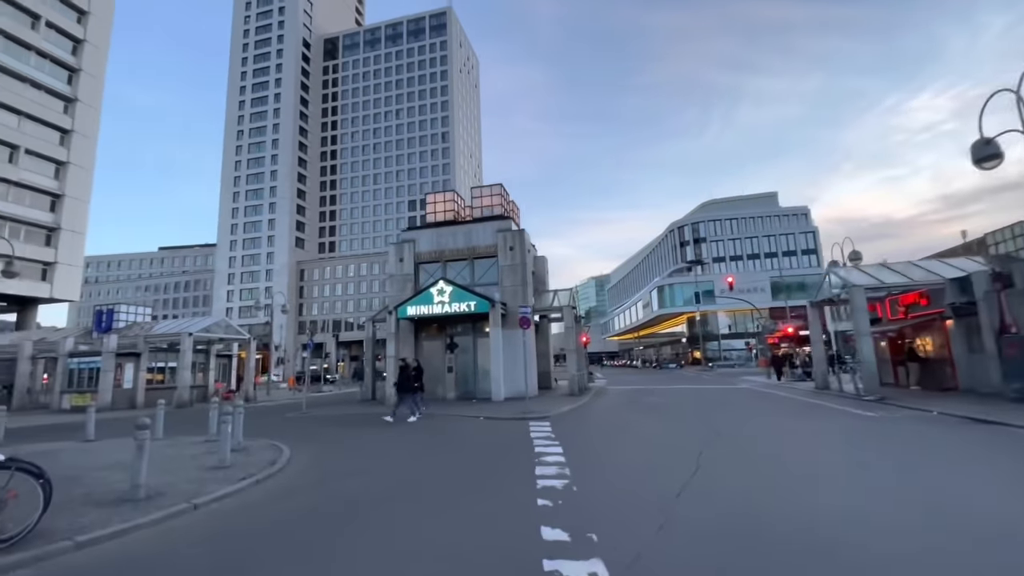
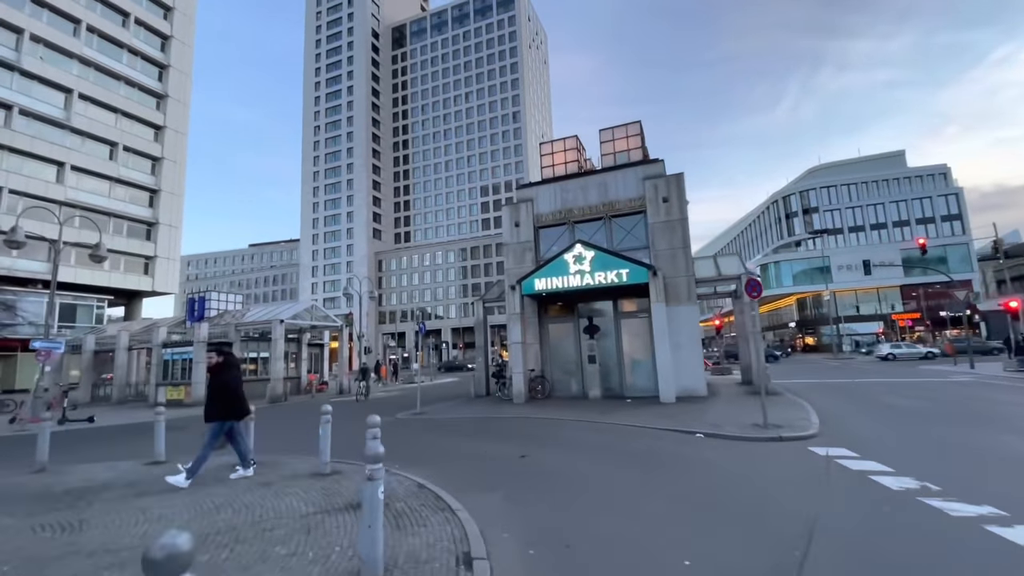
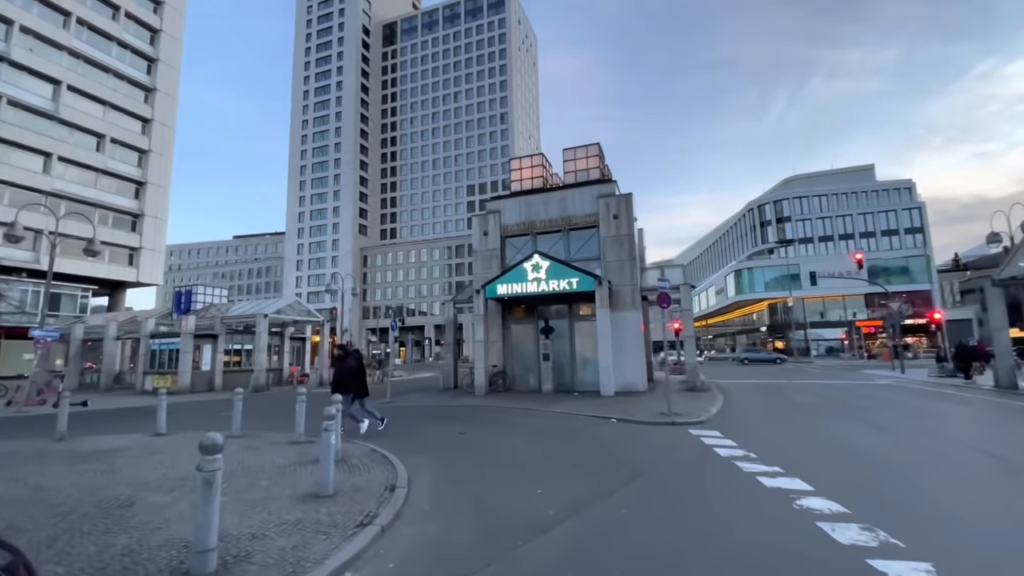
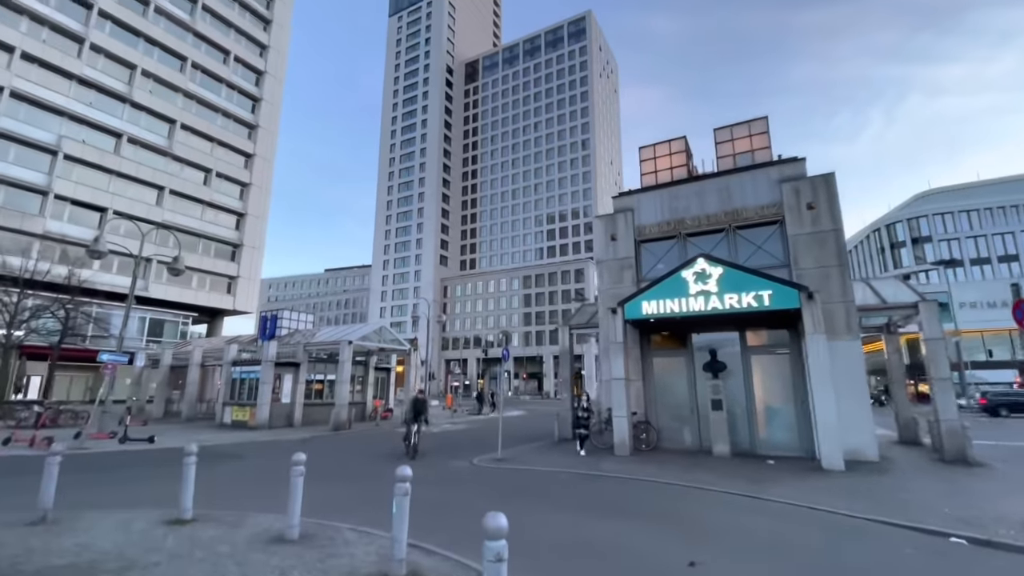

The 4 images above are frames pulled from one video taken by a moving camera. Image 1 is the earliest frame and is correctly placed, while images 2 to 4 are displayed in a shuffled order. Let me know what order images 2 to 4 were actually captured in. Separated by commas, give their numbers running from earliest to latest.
3, 2, 4
